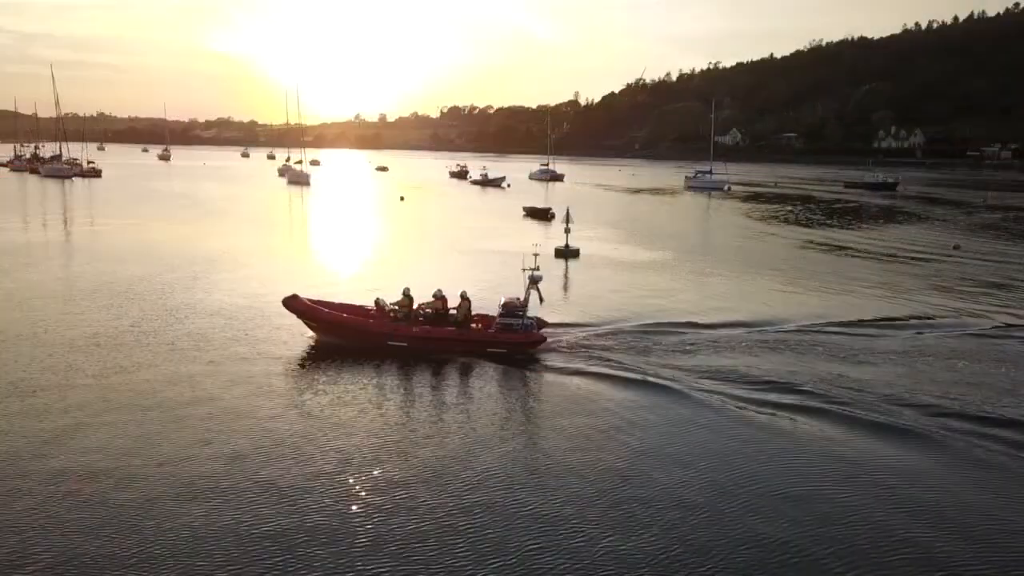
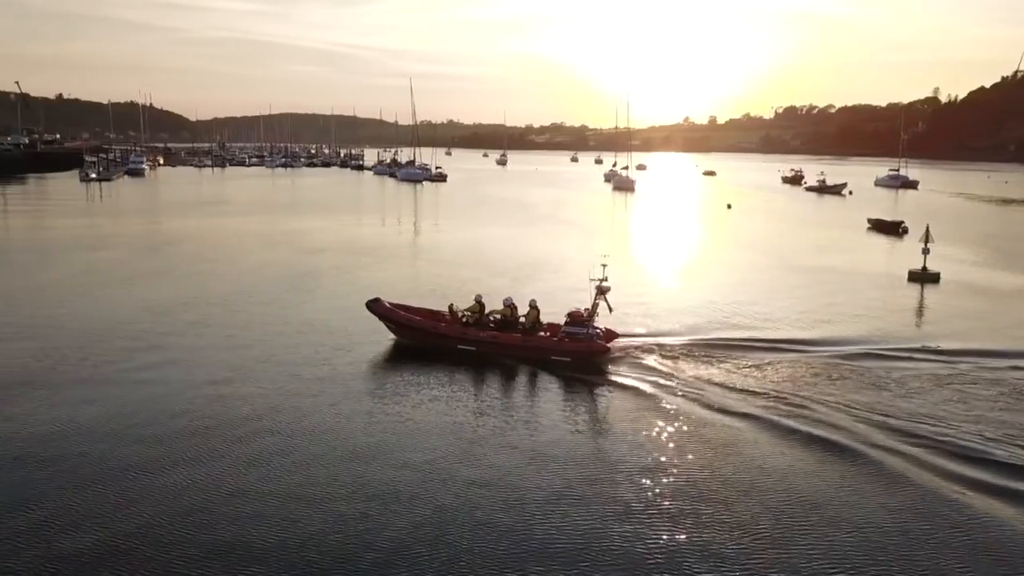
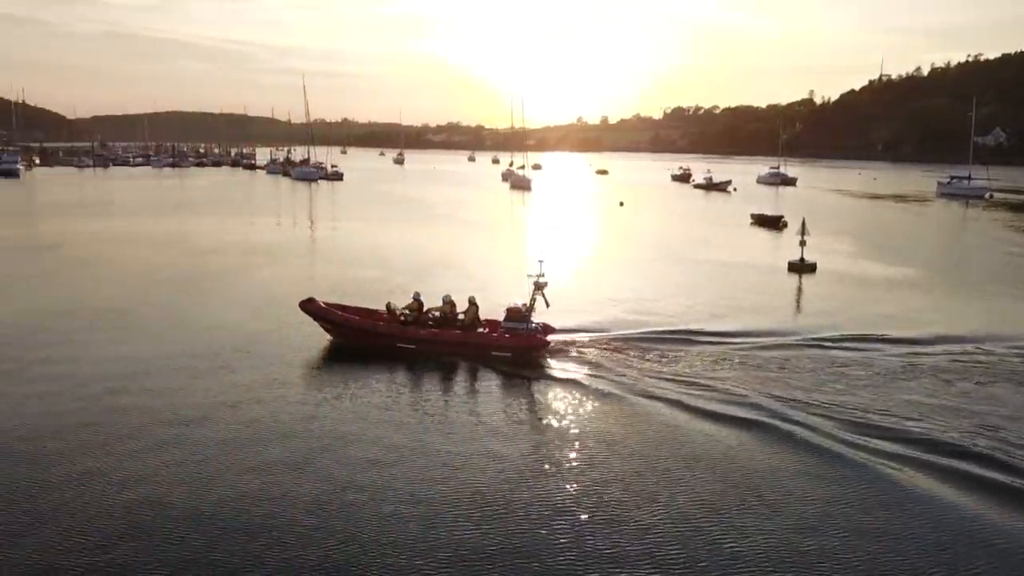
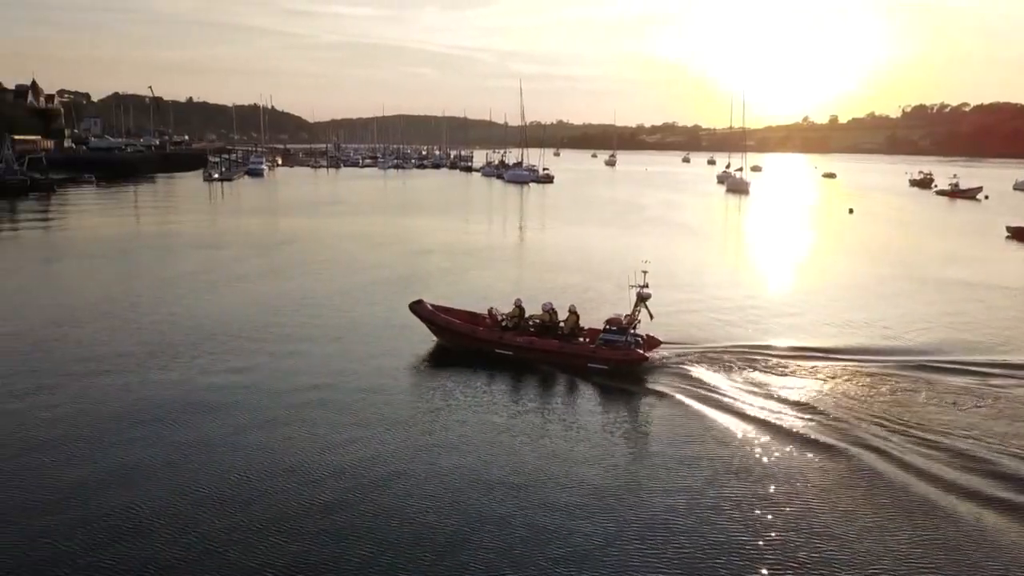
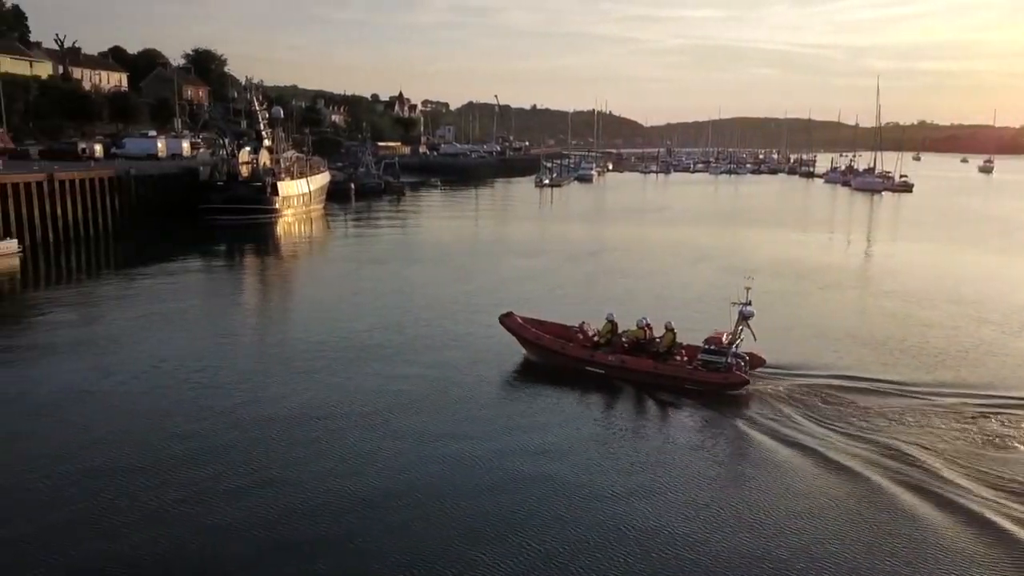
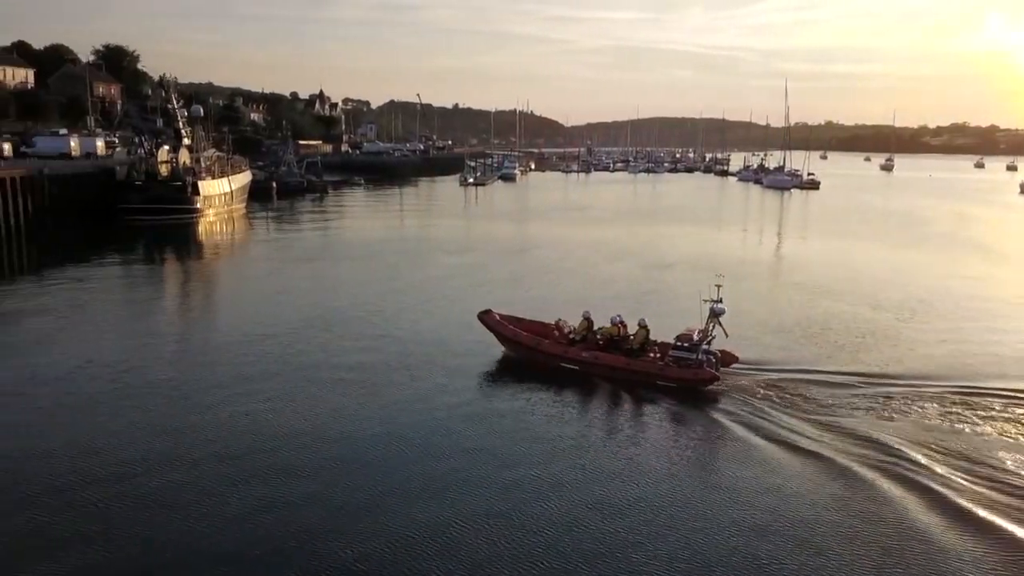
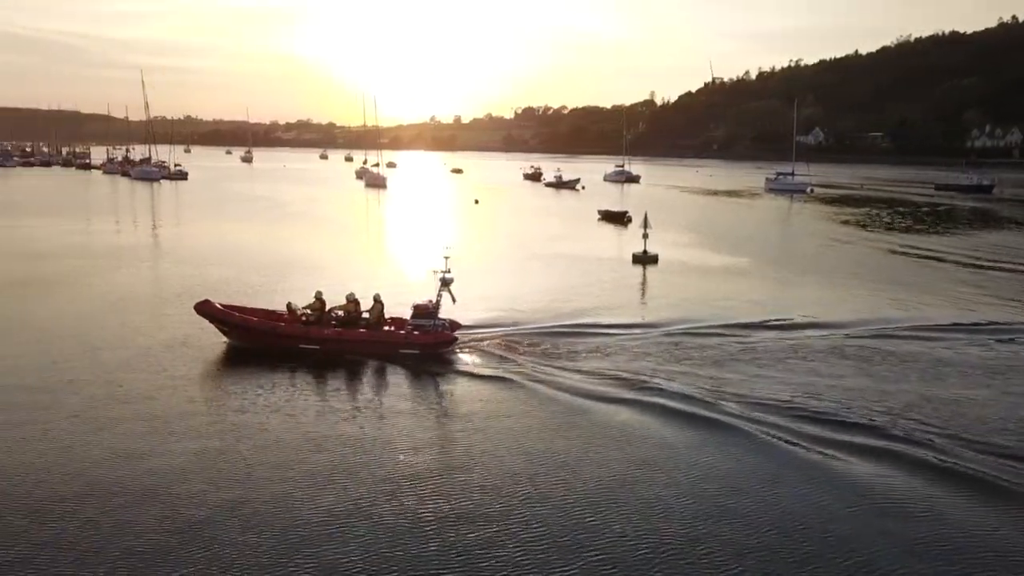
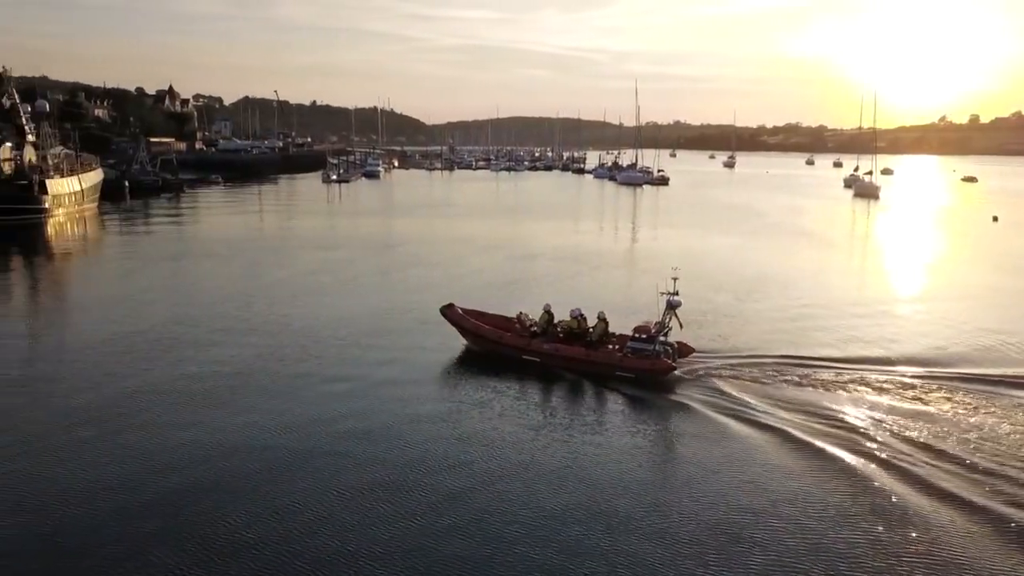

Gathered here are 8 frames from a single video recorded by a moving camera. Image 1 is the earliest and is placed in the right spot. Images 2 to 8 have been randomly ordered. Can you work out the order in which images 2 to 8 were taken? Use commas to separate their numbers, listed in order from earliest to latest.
7, 3, 2, 4, 8, 6, 5
